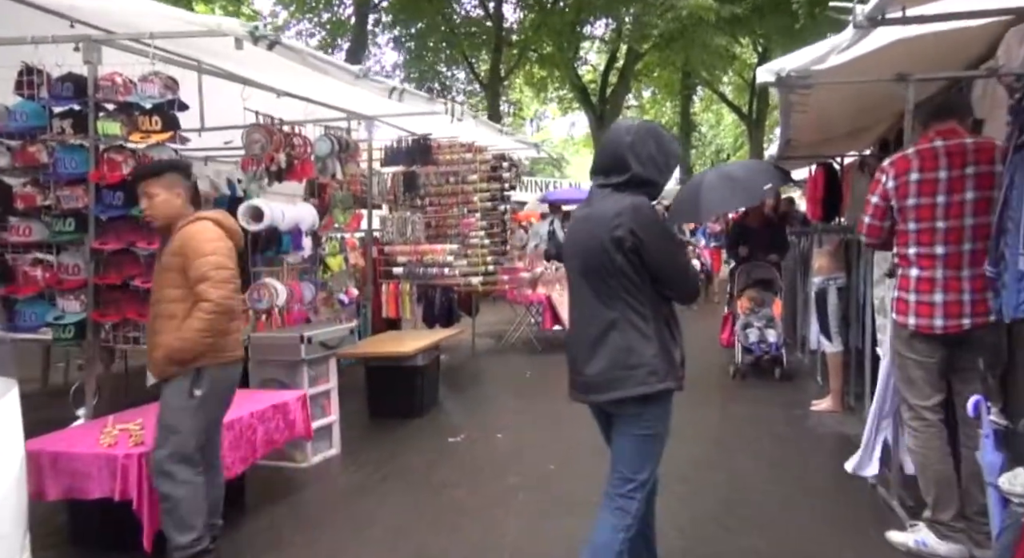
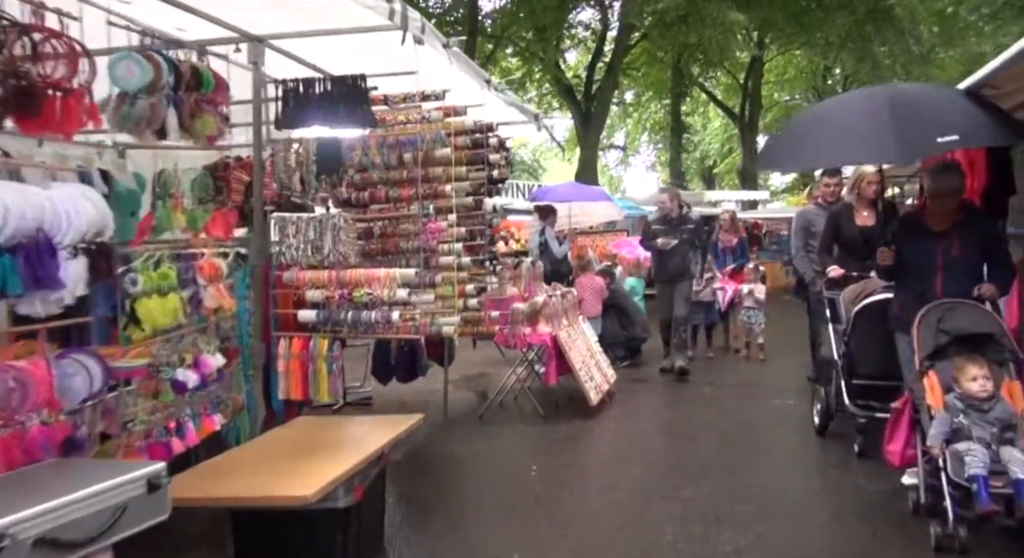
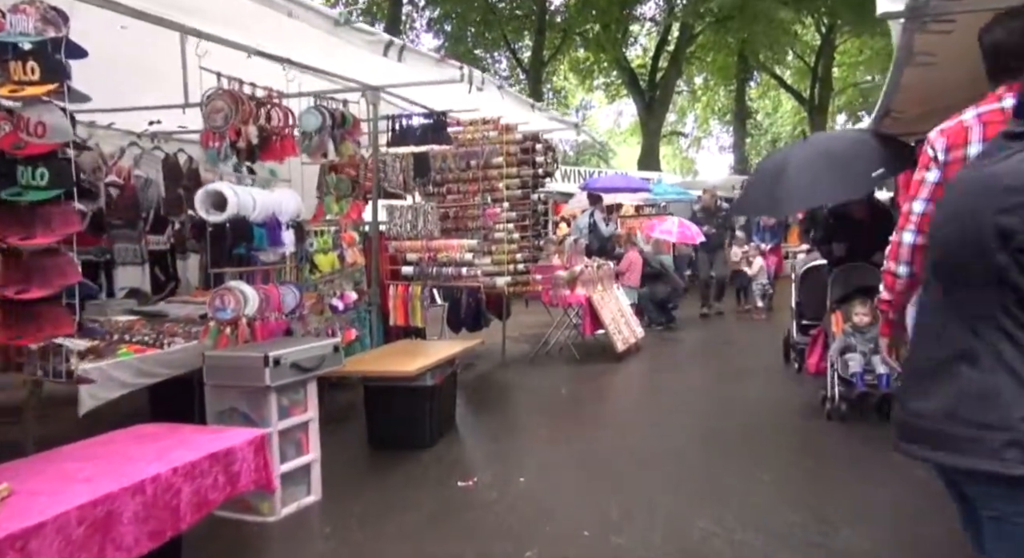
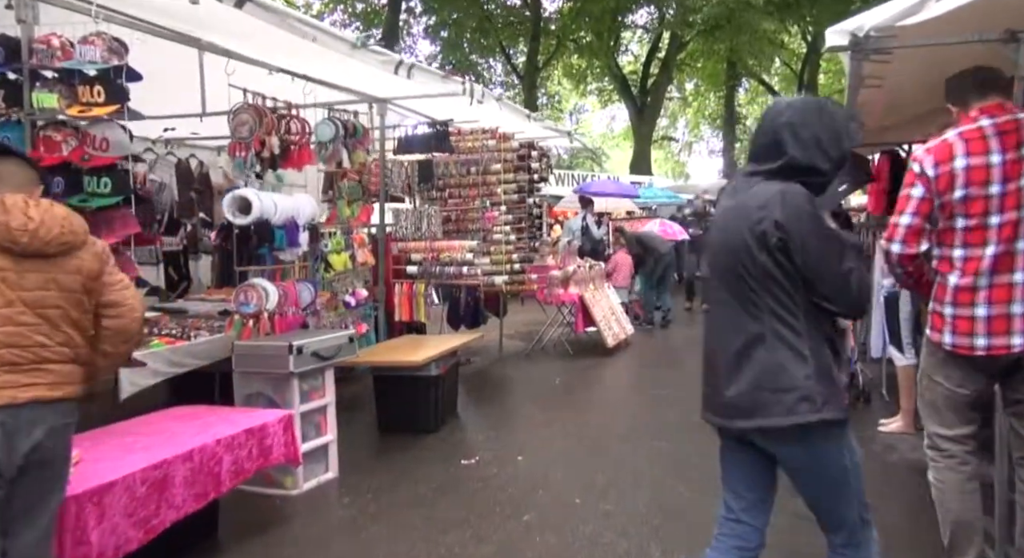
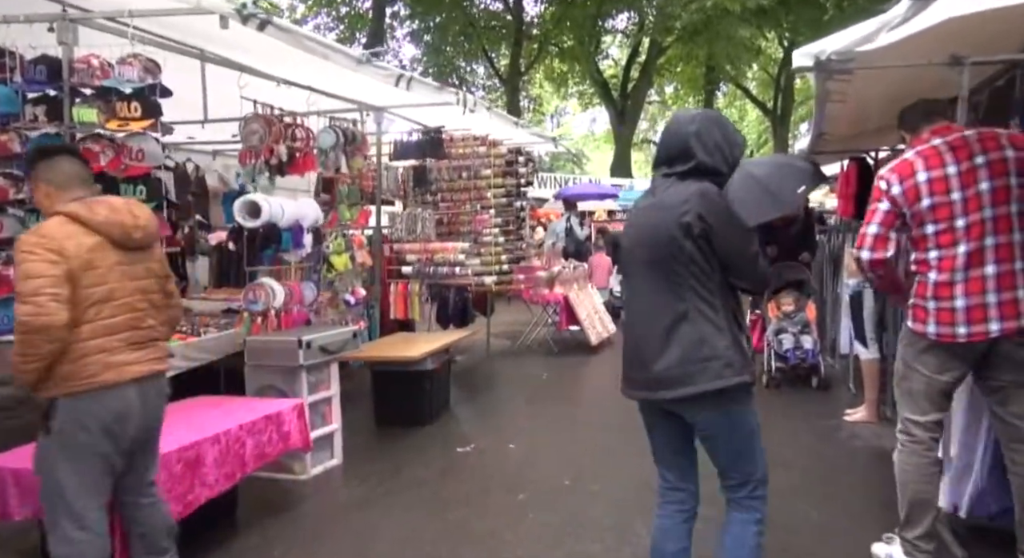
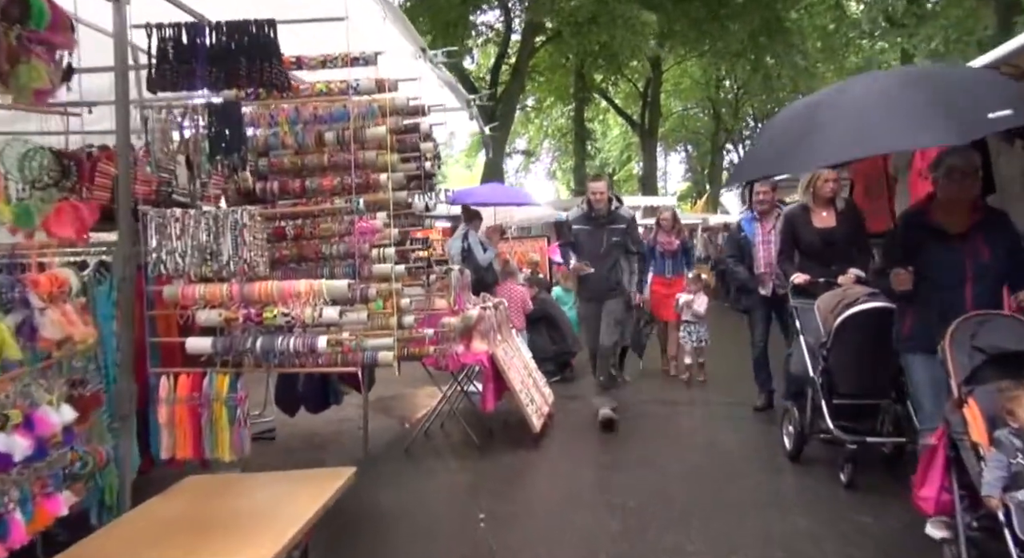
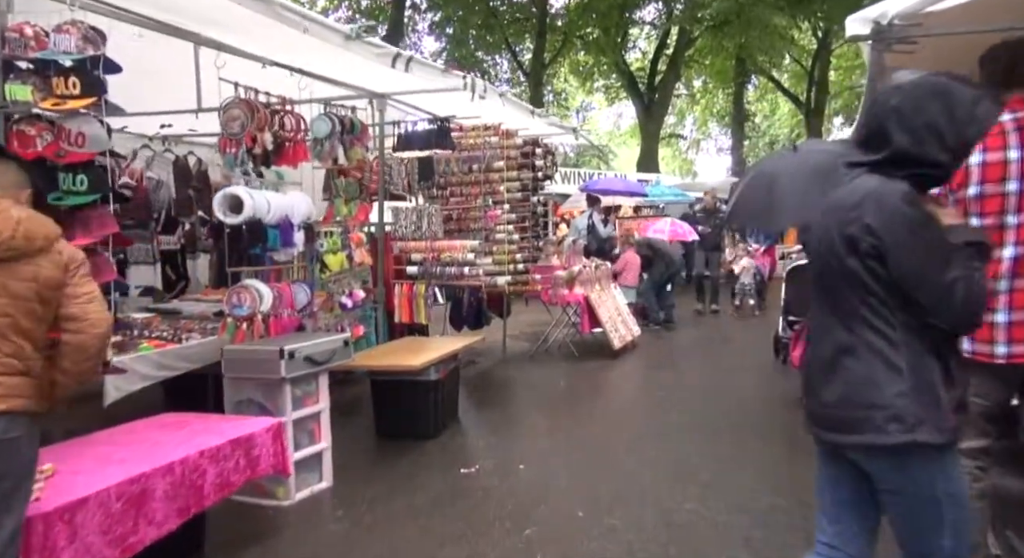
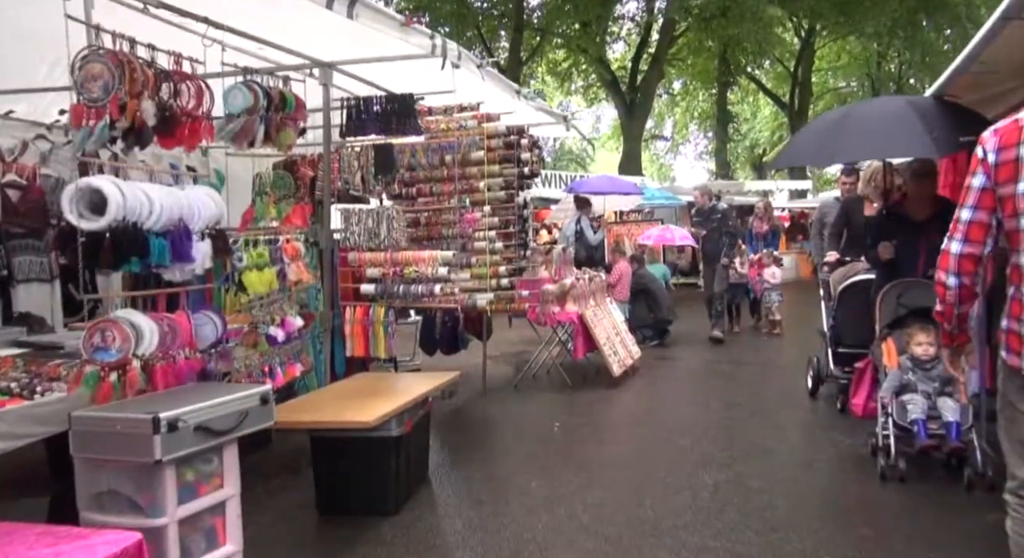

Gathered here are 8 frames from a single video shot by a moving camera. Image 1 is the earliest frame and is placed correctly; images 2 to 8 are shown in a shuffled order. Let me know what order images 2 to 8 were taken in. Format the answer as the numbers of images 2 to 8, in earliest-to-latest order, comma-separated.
5, 4, 7, 3, 8, 2, 6
